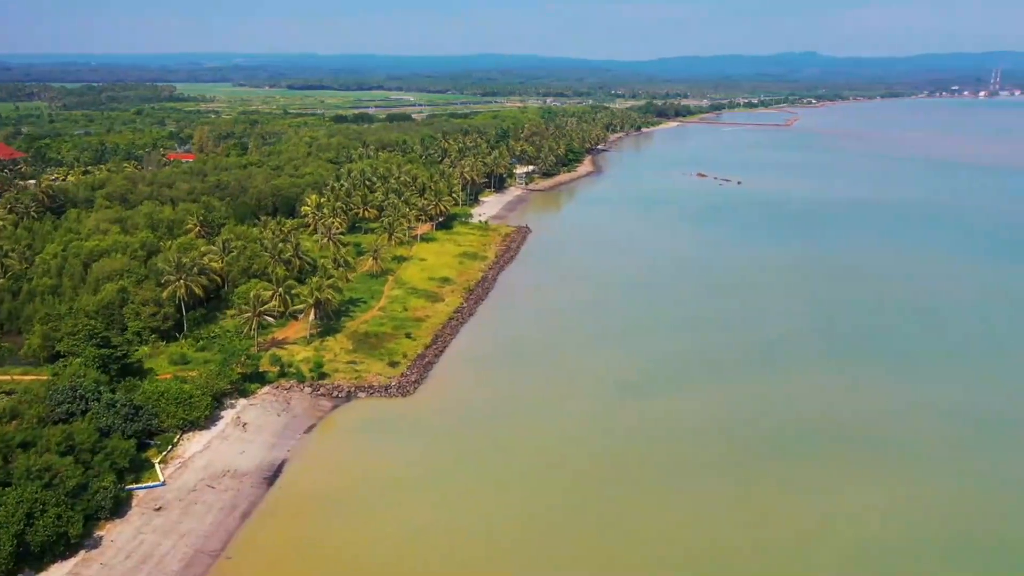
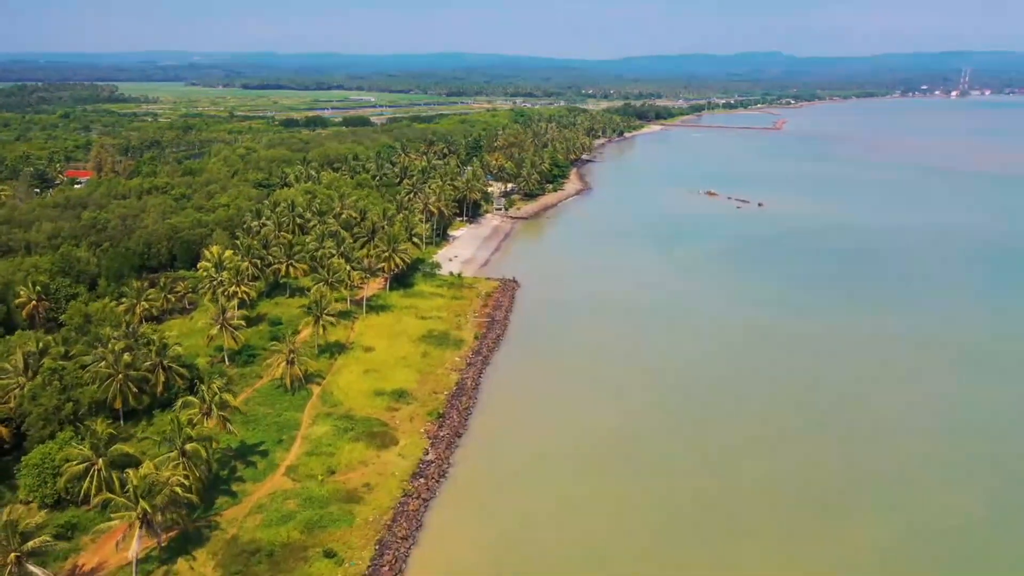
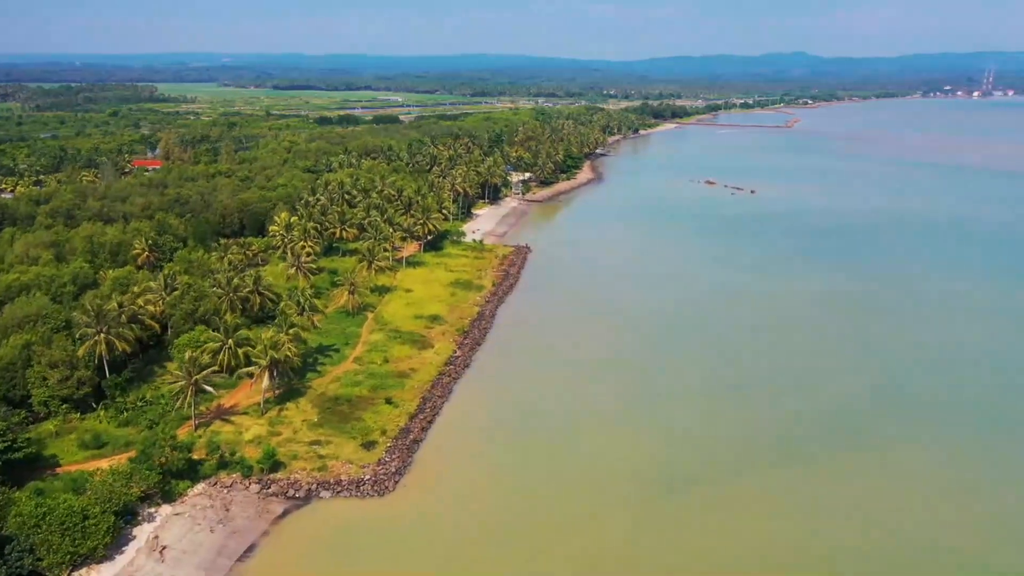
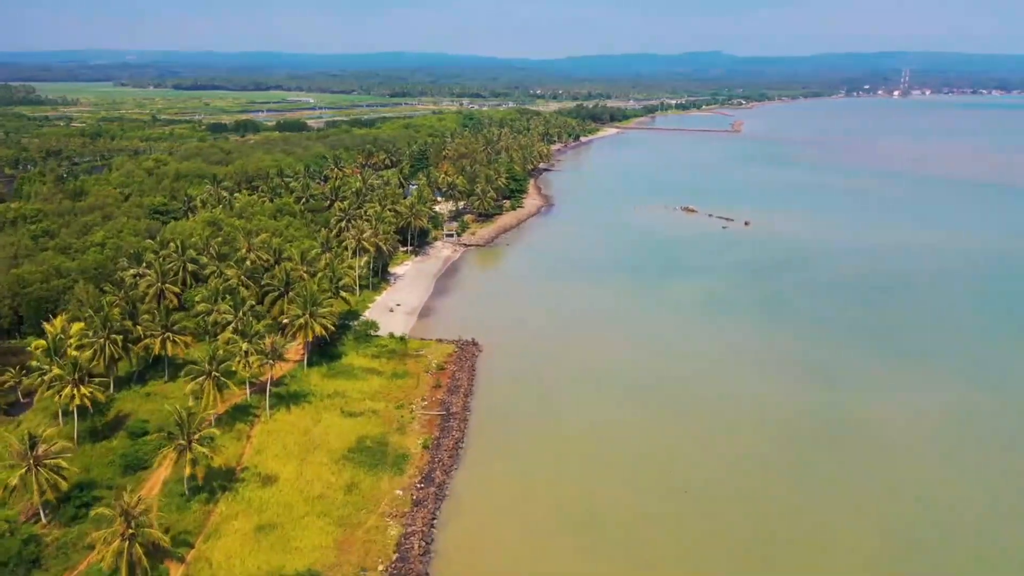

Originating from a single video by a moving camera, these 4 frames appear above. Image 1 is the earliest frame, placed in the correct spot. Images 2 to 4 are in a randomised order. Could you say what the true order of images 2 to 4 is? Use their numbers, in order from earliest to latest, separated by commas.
3, 2, 4
